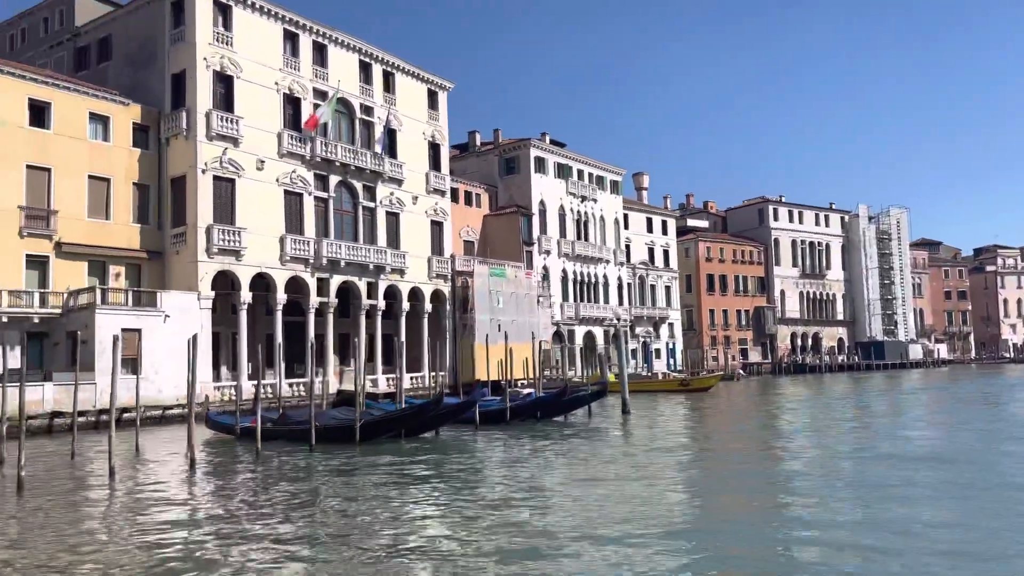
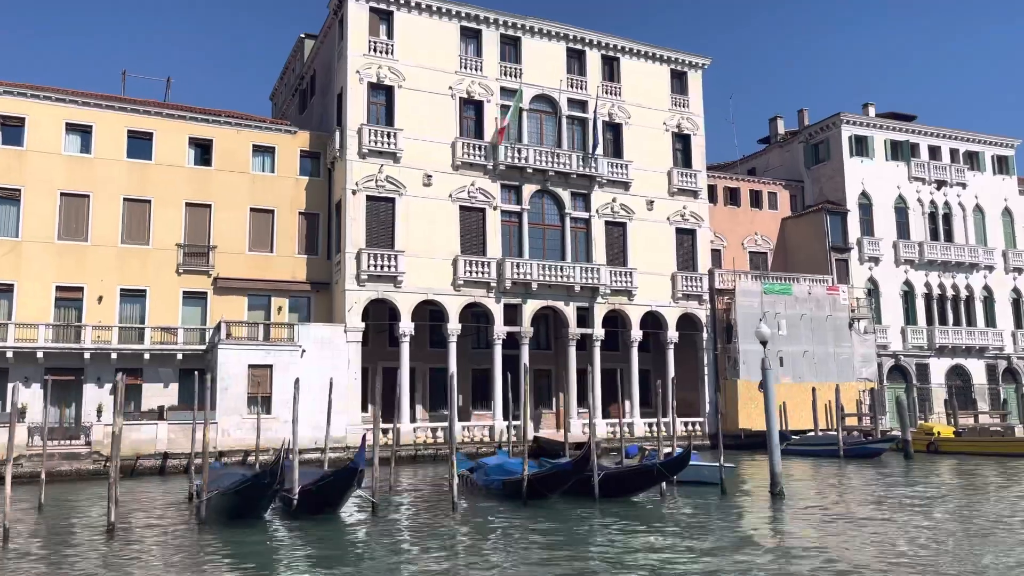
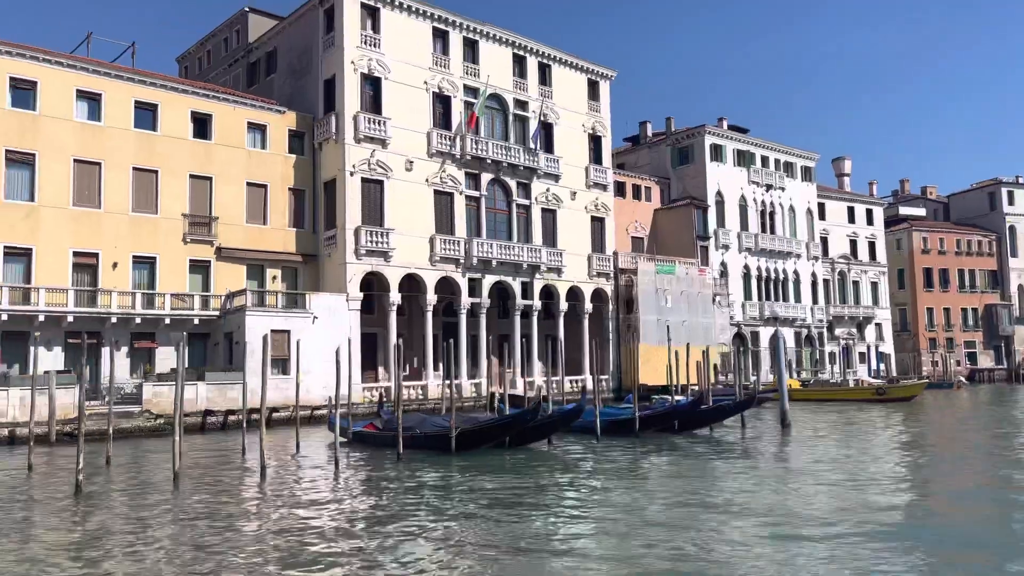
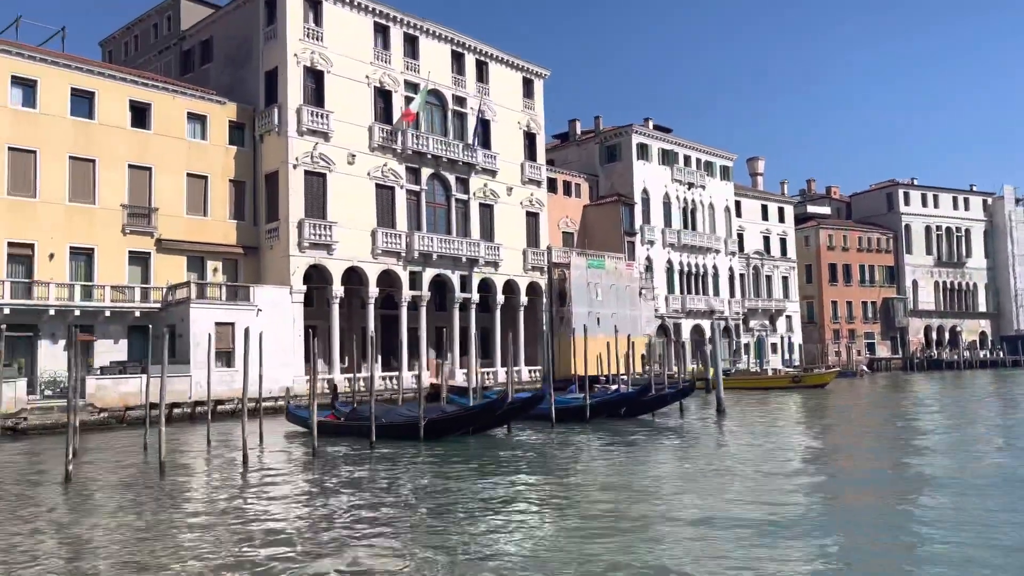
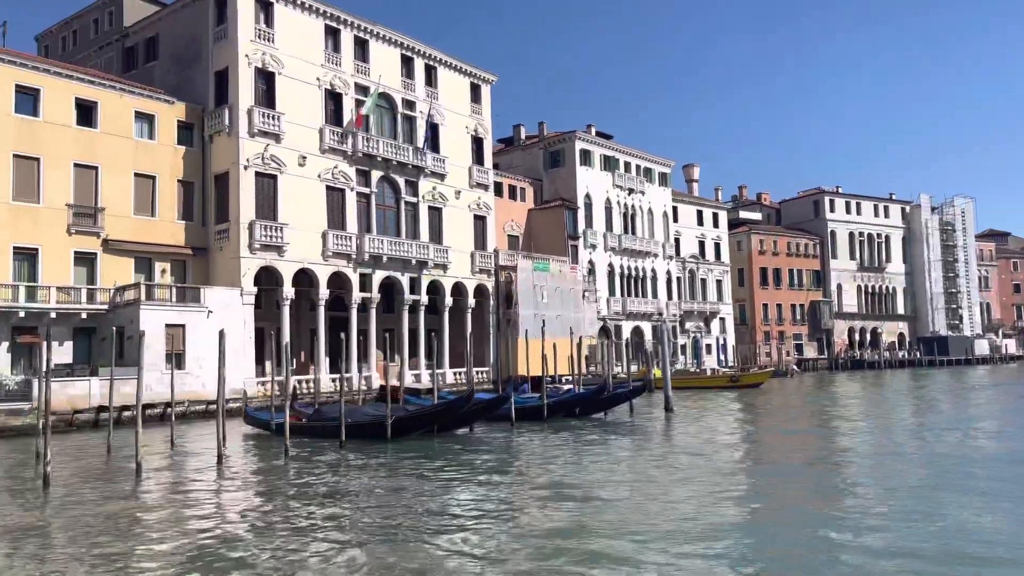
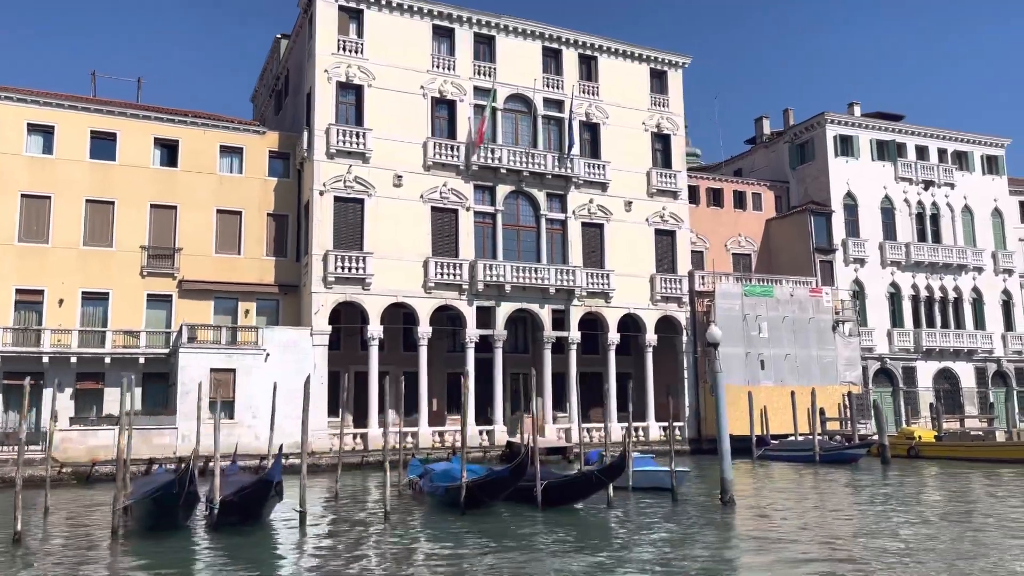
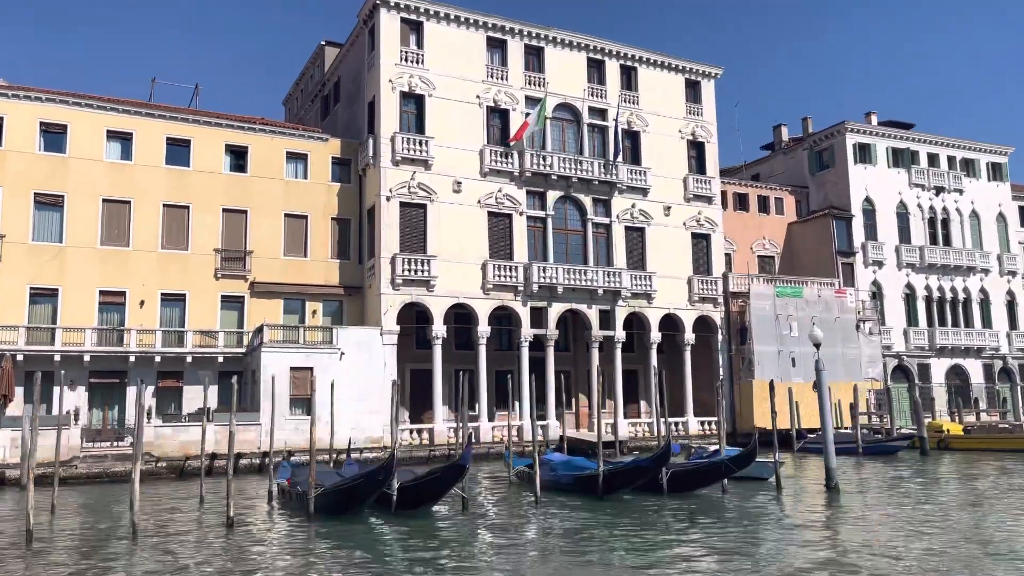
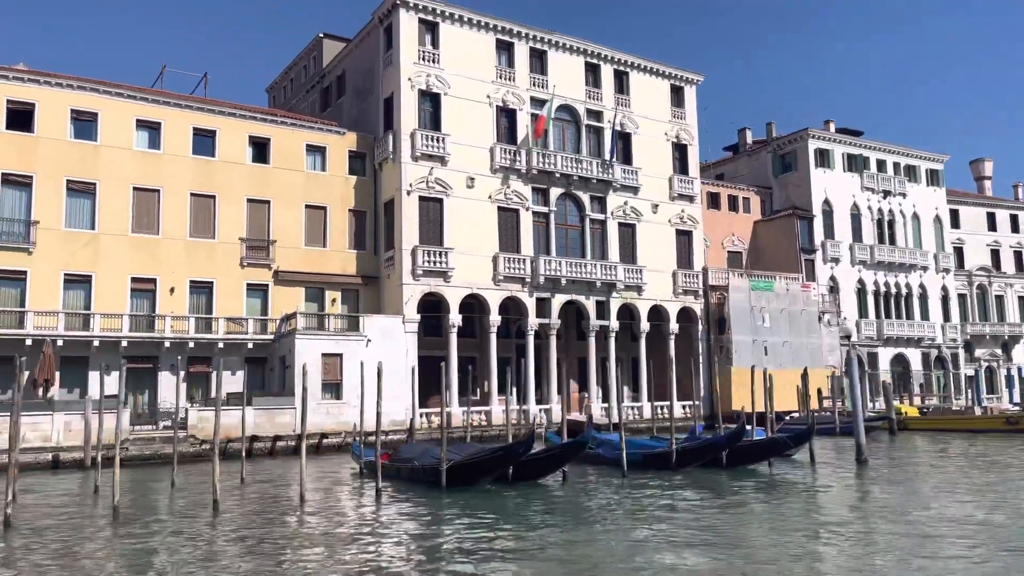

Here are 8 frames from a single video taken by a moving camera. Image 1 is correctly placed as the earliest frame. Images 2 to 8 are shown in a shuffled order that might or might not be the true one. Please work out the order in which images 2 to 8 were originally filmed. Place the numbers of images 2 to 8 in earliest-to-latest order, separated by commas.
5, 4, 3, 8, 7, 2, 6
